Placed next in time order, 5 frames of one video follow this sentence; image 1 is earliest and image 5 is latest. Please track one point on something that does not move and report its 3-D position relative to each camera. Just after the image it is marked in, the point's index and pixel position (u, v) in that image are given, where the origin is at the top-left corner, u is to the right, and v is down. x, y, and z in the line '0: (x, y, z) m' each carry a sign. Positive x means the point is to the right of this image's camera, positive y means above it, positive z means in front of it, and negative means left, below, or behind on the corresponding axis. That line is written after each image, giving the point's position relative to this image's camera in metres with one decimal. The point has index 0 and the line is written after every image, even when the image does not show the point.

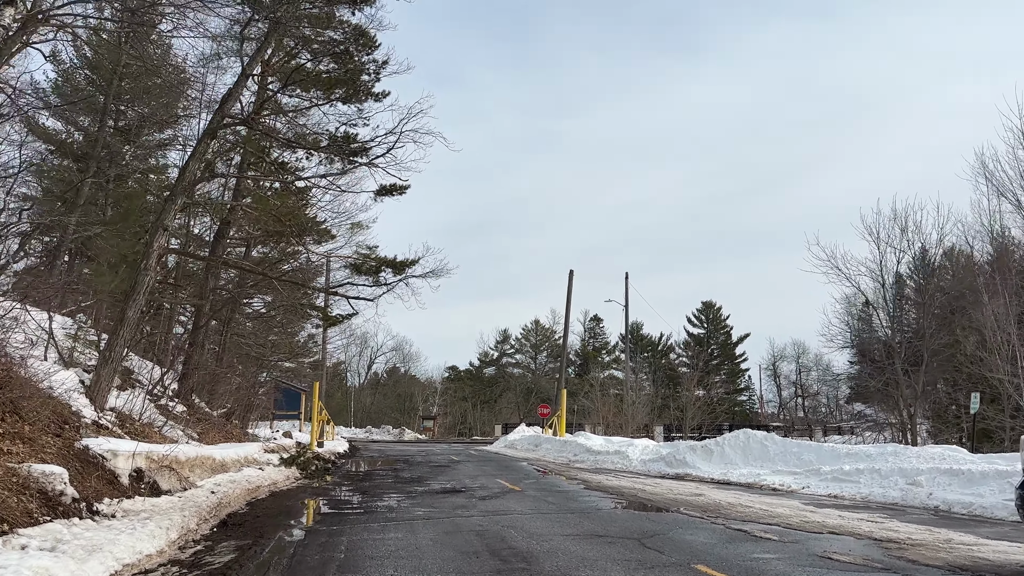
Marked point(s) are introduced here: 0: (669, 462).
0: (+3.5, -3.8, +14.4) m
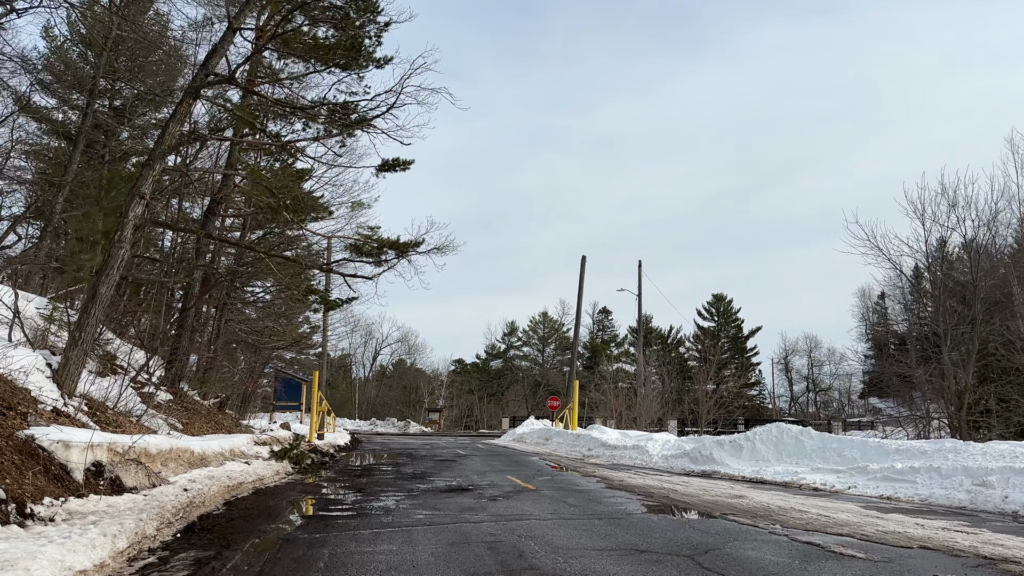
0: (+3.7, -3.5, +13.3) m
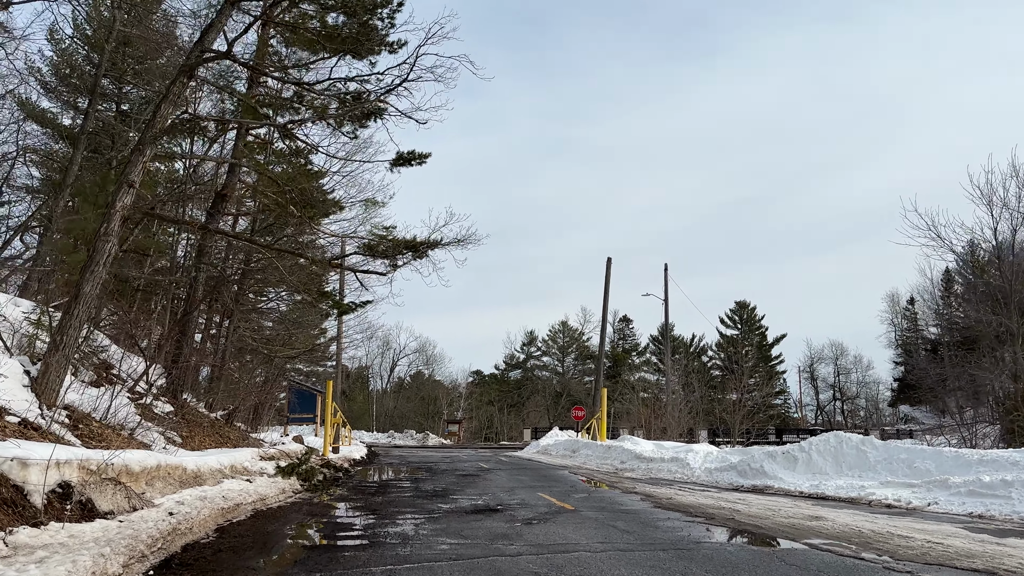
0: (+4.2, -3.4, +12.1) m
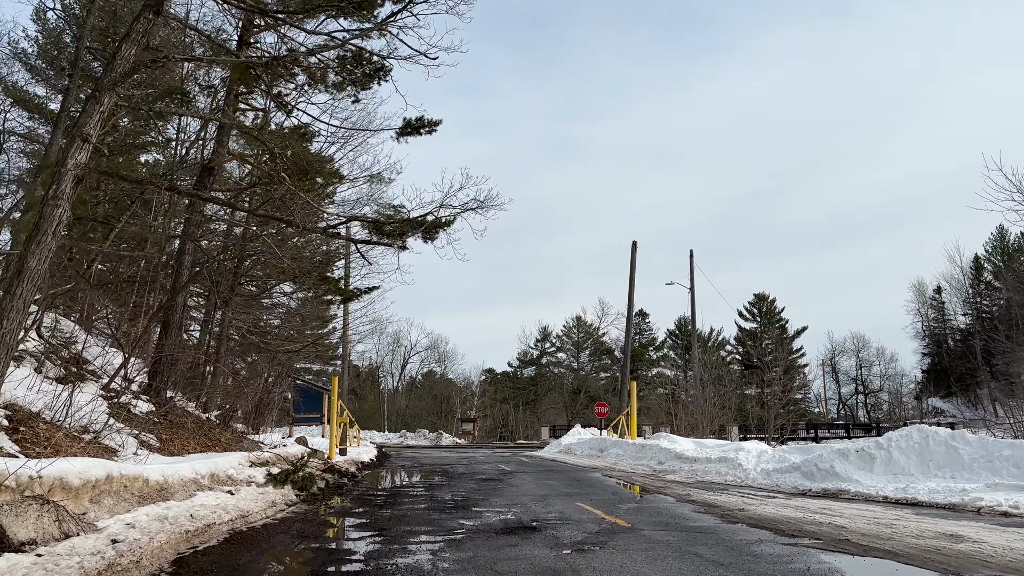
0: (+4.7, -3.0, +10.5) m
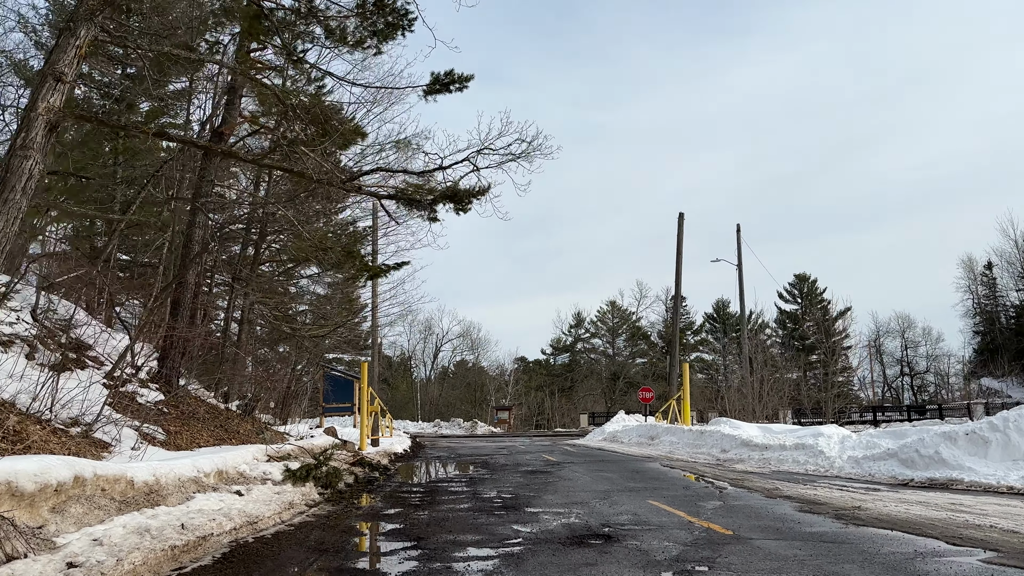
0: (+5.4, -2.4, +9.0) m
